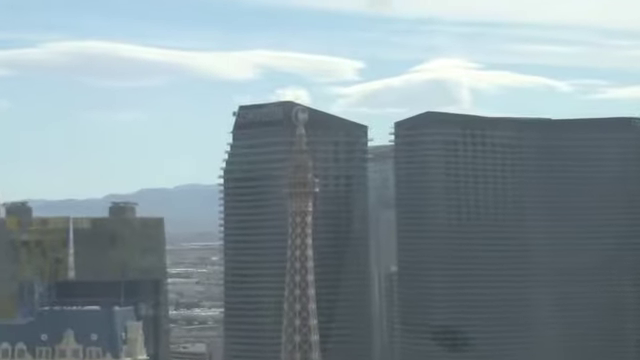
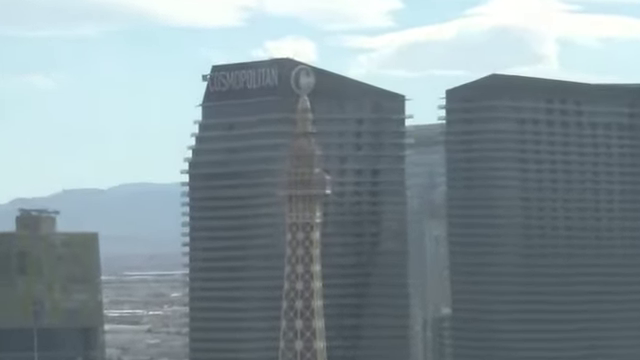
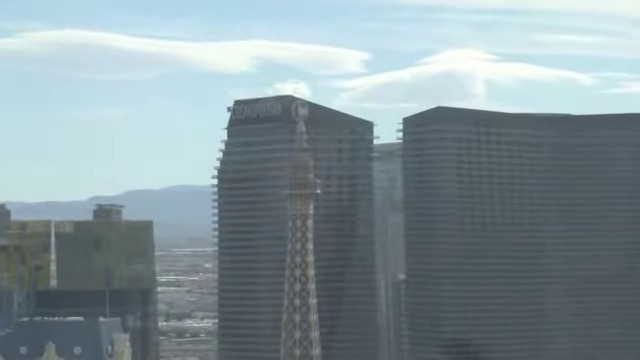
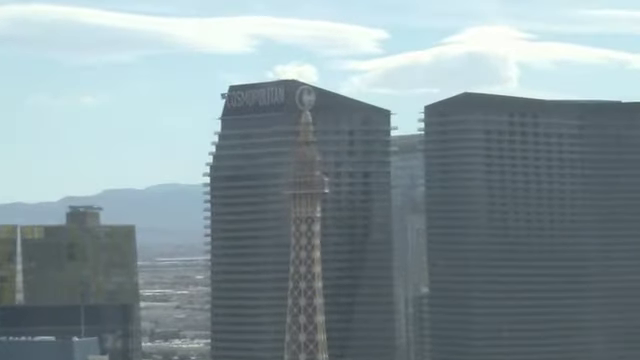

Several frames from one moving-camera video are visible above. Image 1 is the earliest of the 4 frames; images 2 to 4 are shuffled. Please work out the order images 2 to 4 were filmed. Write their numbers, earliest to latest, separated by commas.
3, 4, 2
